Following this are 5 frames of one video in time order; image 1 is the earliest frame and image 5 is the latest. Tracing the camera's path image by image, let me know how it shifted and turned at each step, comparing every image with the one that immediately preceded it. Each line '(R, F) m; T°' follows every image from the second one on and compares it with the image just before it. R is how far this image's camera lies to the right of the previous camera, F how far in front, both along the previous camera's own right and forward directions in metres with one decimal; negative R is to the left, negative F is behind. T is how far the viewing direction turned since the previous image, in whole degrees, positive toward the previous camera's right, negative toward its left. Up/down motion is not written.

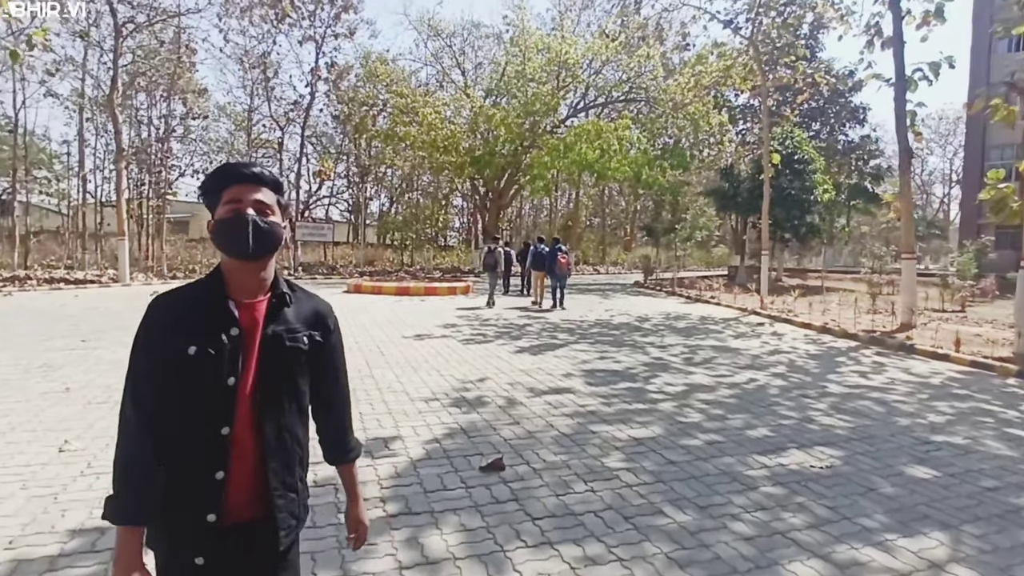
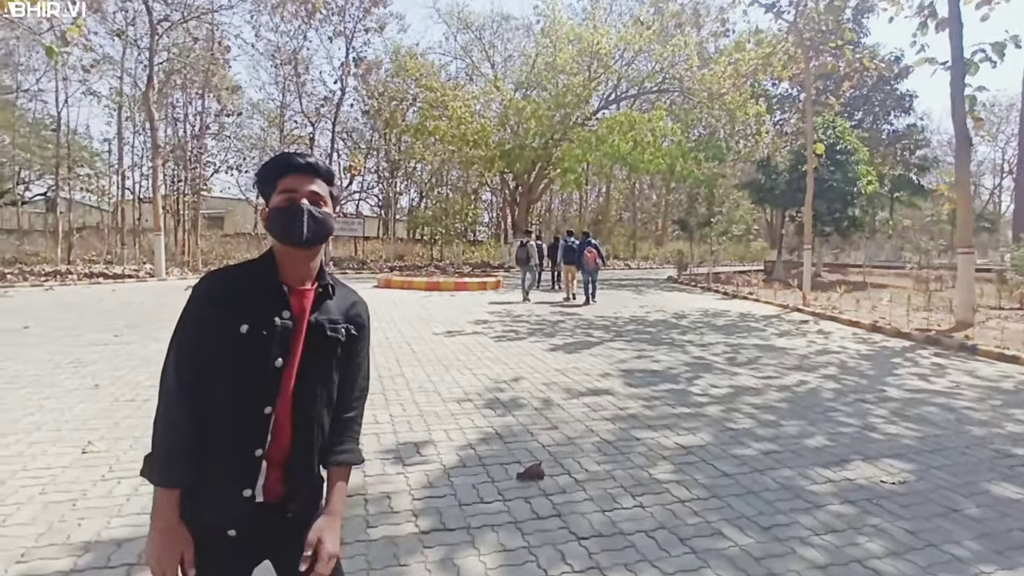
(-0.1, +0.3) m; -3°
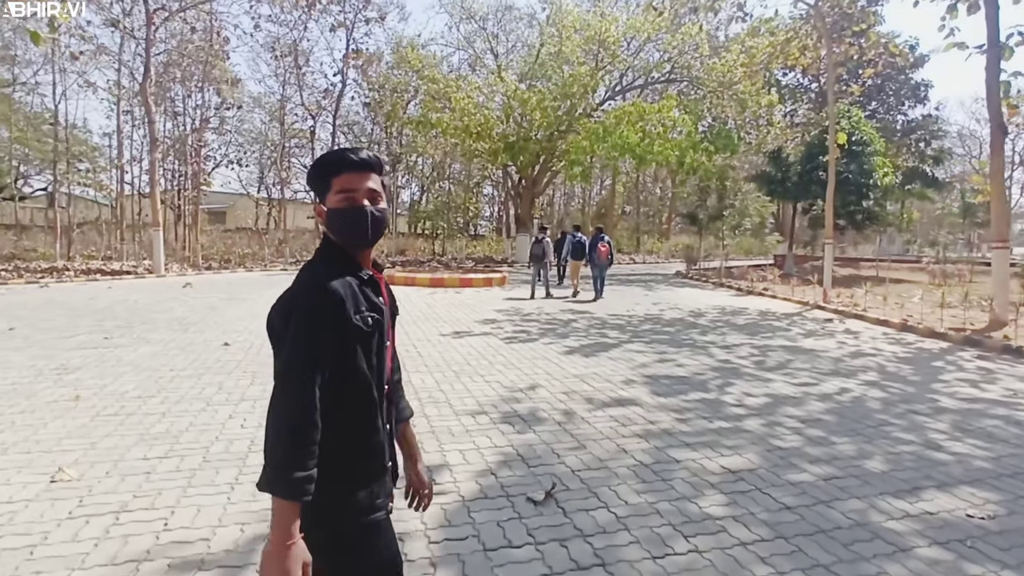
(-0.2, +0.5) m; 0°
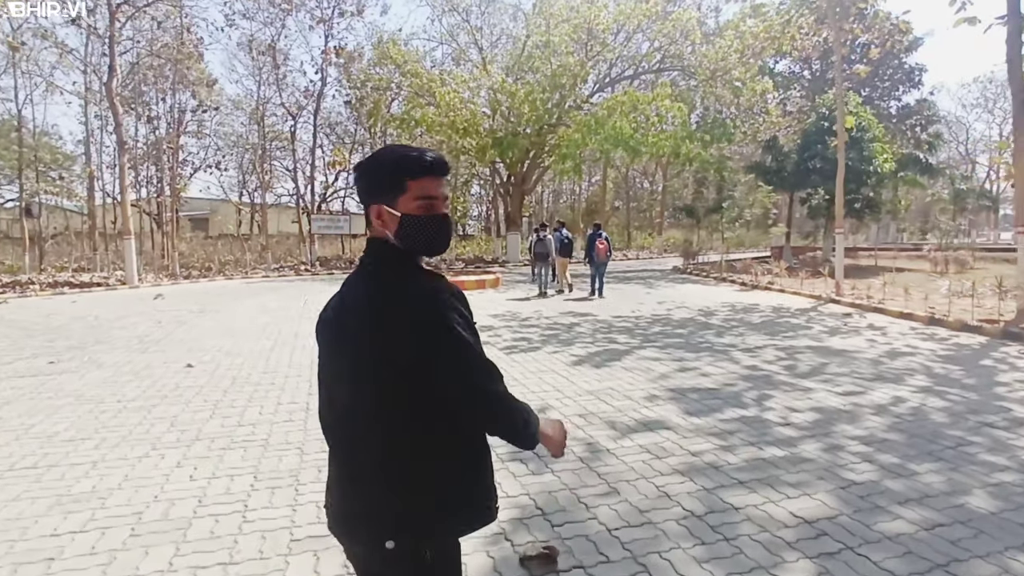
(-0.1, +0.9) m; +1°
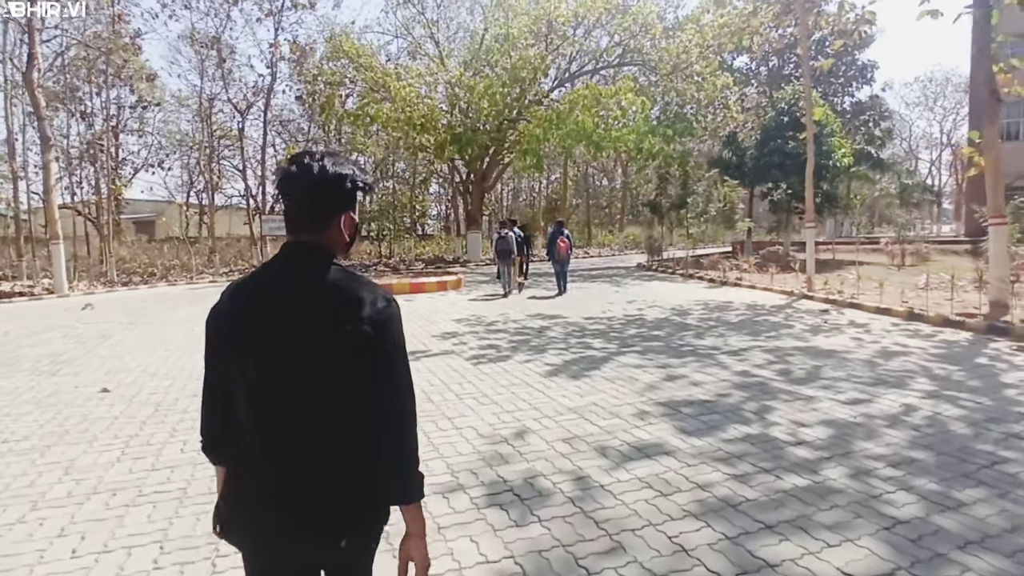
(-0.1, +0.7) m; +4°
